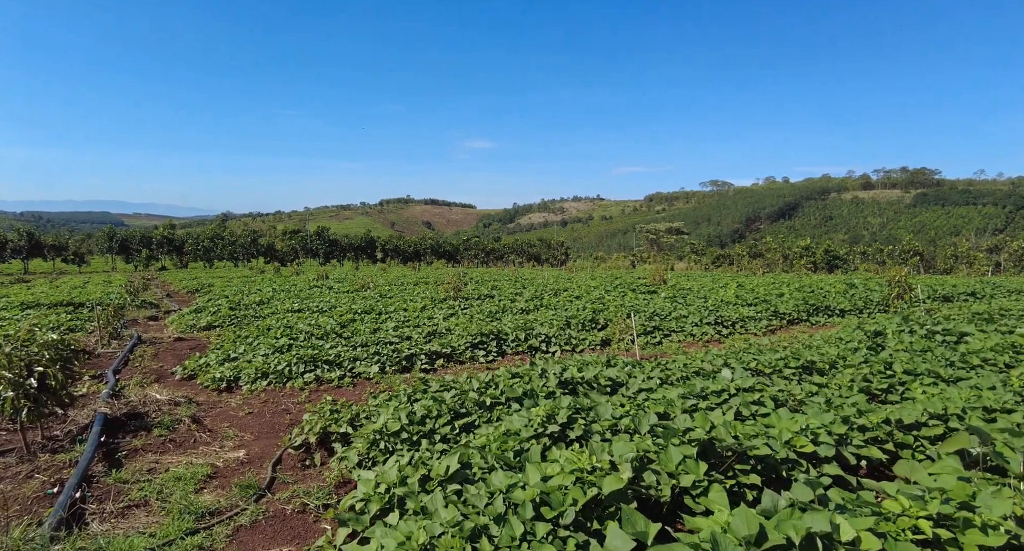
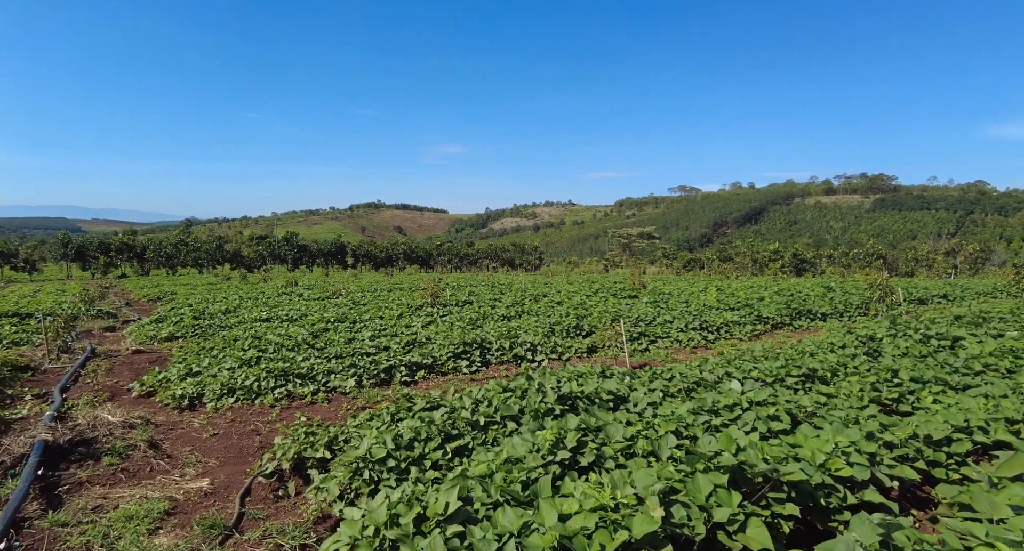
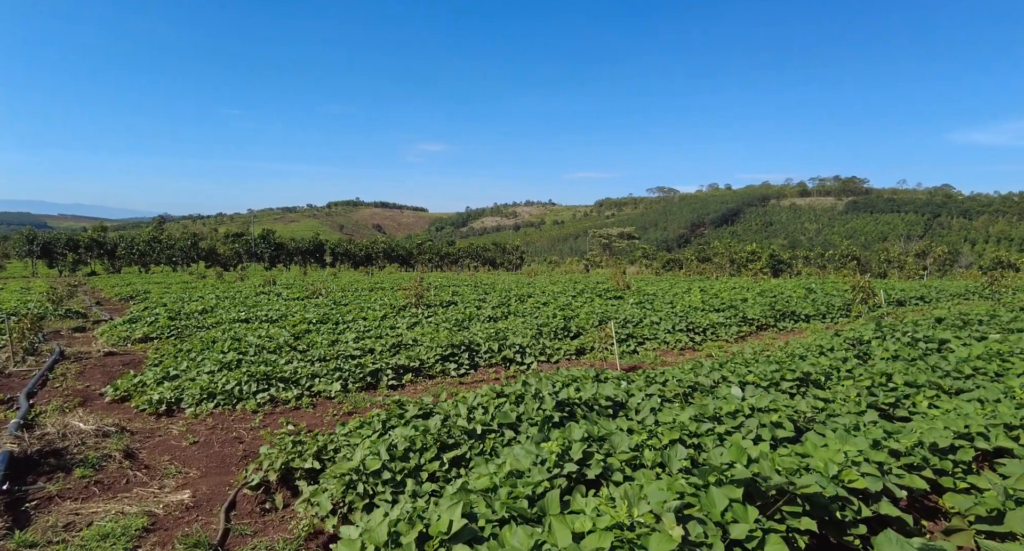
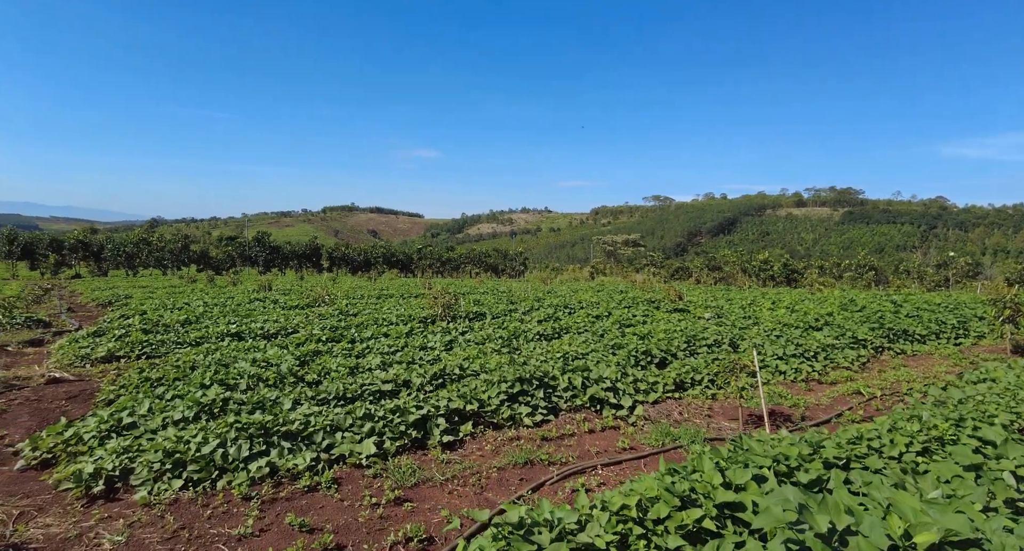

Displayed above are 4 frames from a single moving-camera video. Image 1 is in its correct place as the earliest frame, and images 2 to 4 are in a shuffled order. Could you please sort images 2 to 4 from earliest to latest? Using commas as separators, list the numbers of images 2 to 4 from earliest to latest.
2, 3, 4
